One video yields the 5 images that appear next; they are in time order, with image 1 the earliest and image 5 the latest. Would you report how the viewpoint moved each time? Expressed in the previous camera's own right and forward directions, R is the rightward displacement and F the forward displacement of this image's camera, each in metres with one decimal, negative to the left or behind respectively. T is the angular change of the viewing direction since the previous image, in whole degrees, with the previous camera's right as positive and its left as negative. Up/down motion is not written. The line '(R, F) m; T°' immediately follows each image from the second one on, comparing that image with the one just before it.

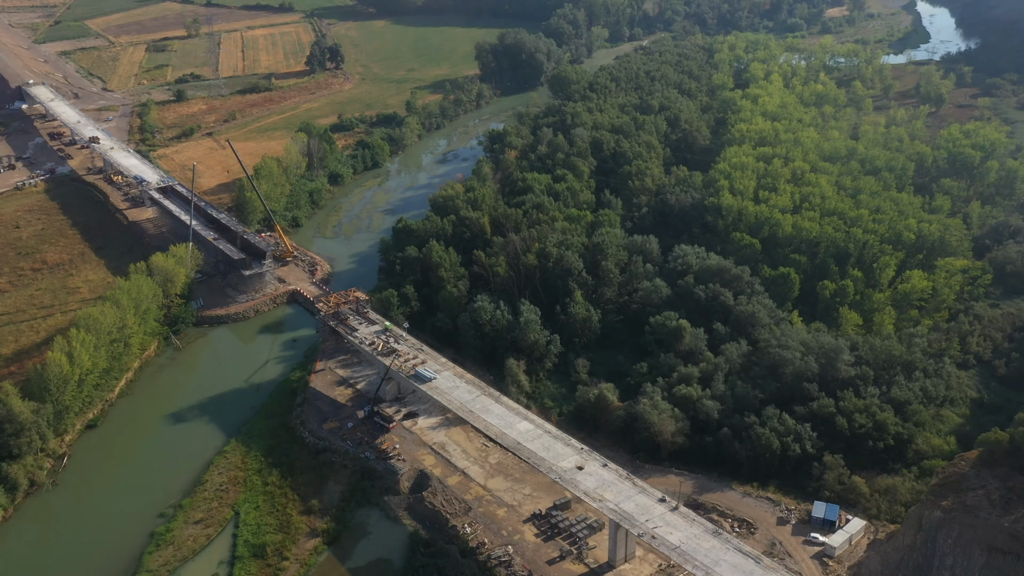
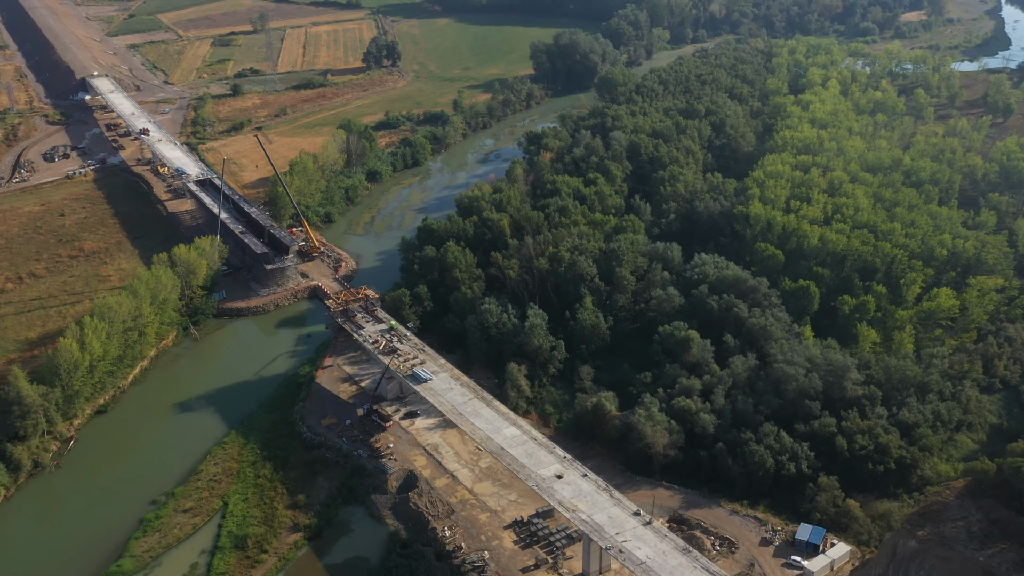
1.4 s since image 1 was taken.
(+2.4, +0.2) m; -4°
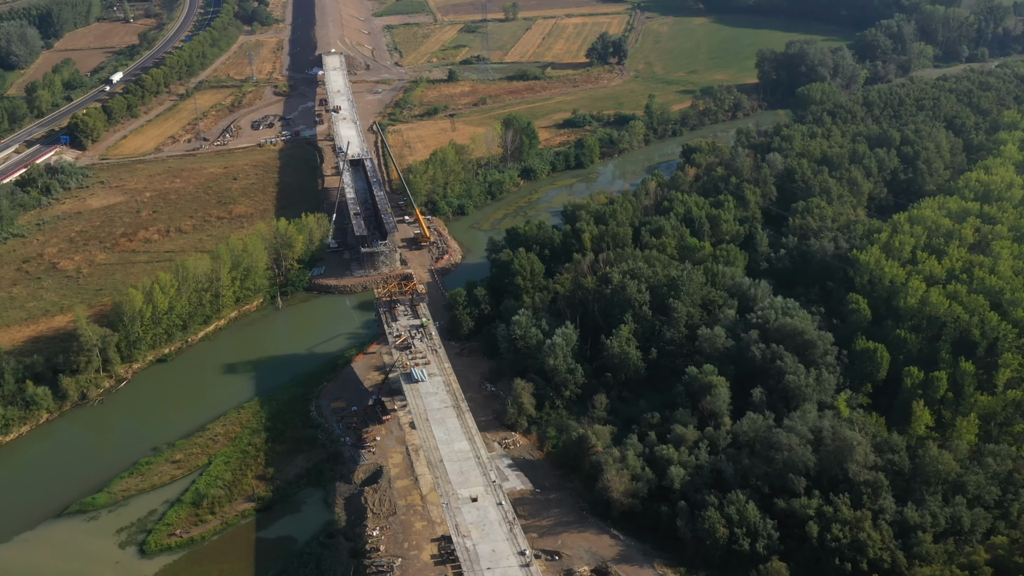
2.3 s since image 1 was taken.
(+9.3, +1.8) m; -18°
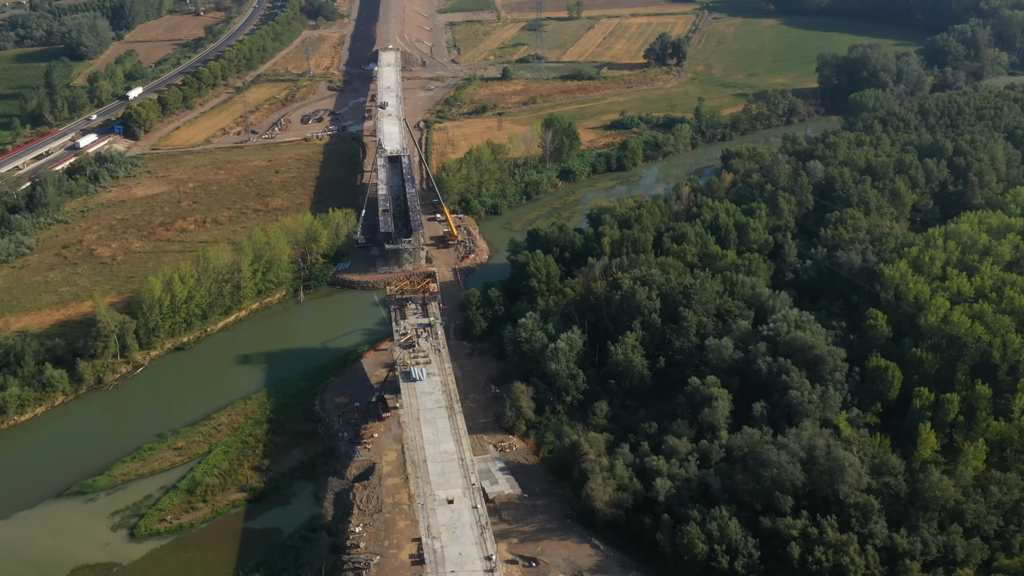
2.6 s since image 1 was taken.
(+2.5, +0.2) m; -5°
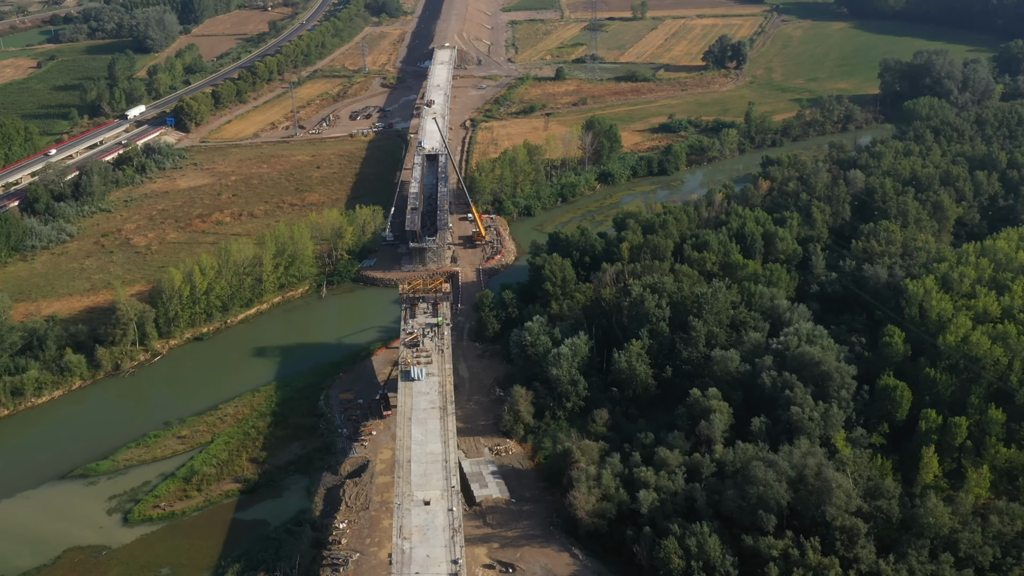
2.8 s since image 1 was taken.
(+2.5, +0.2) m; -5°
